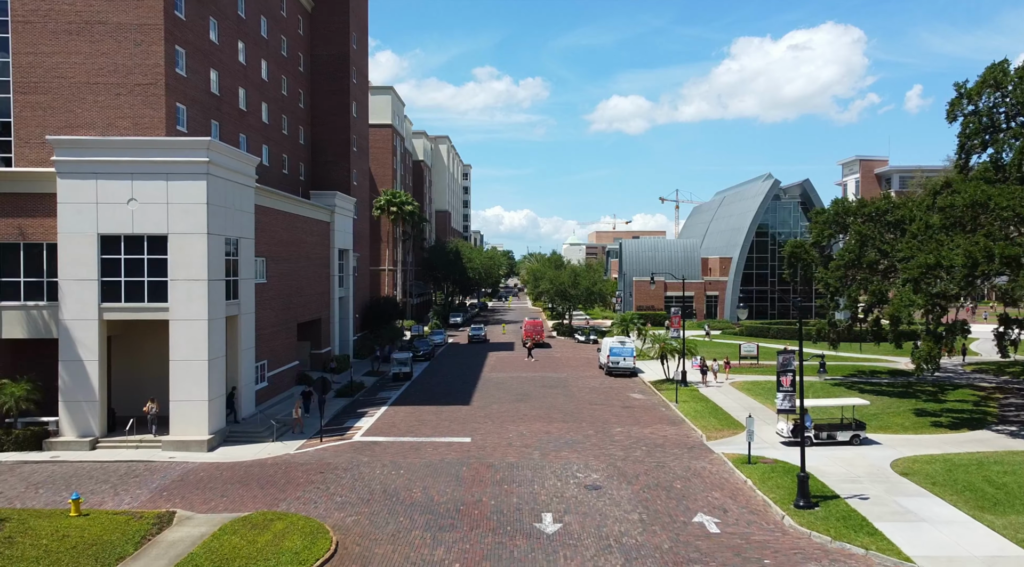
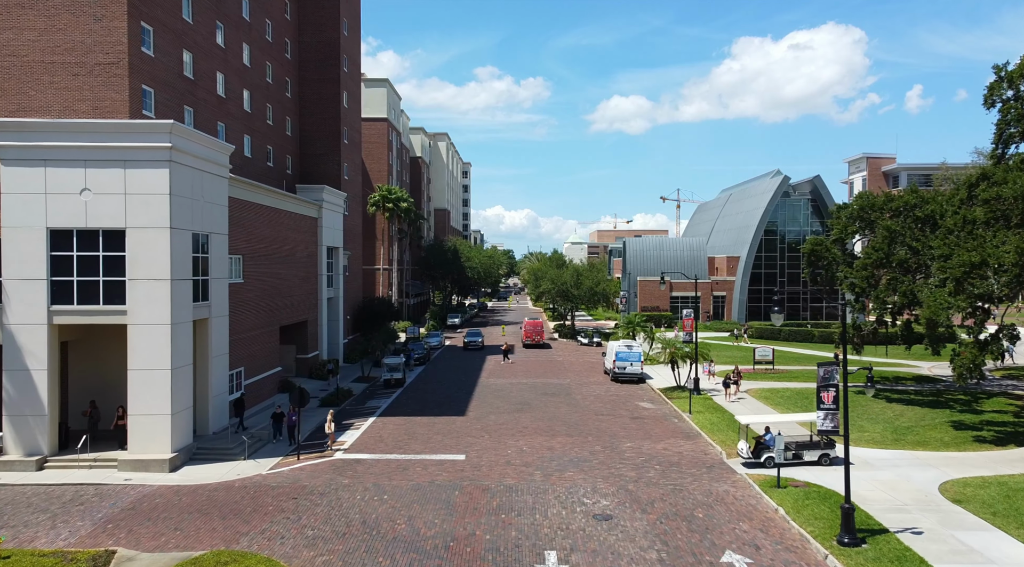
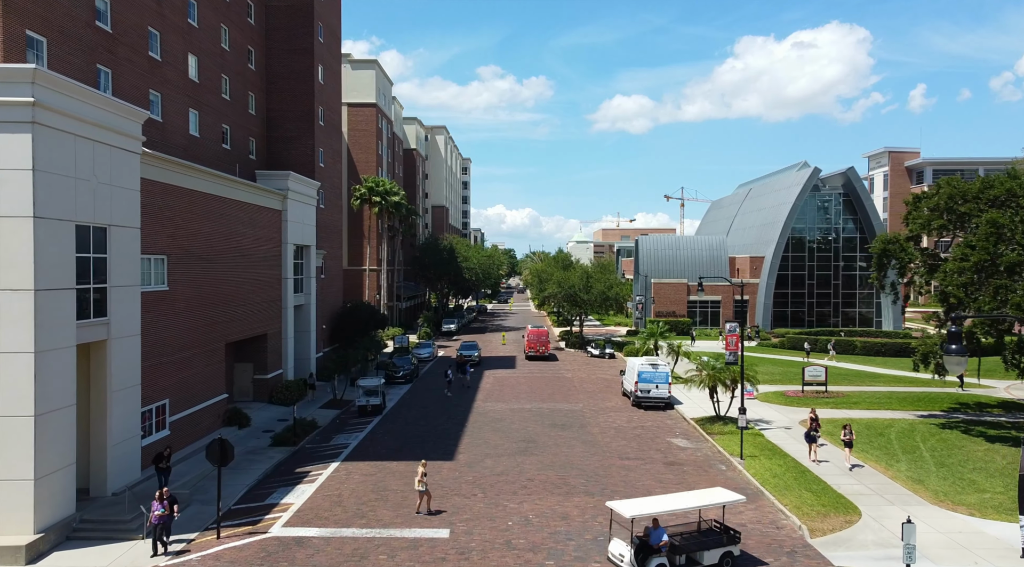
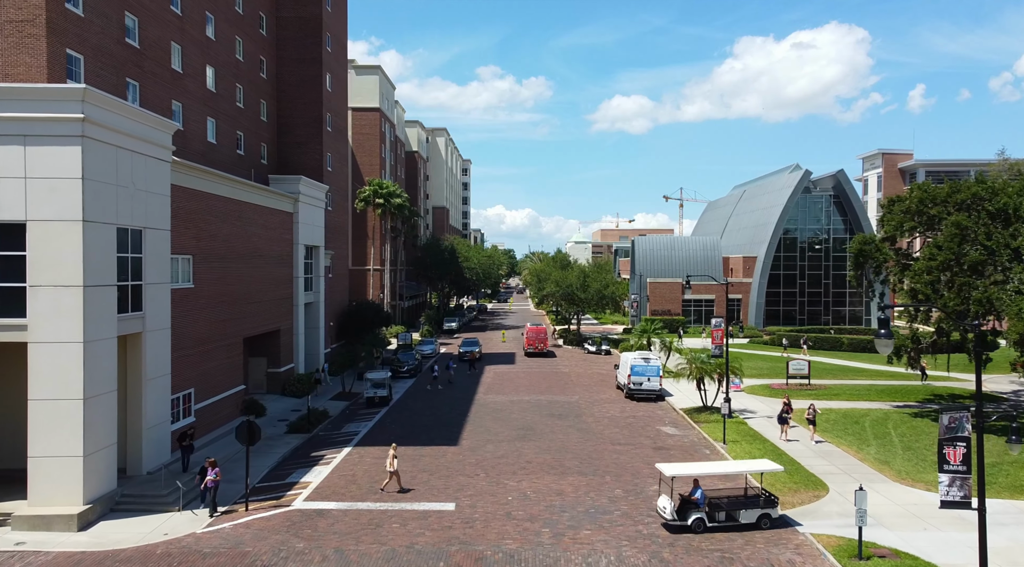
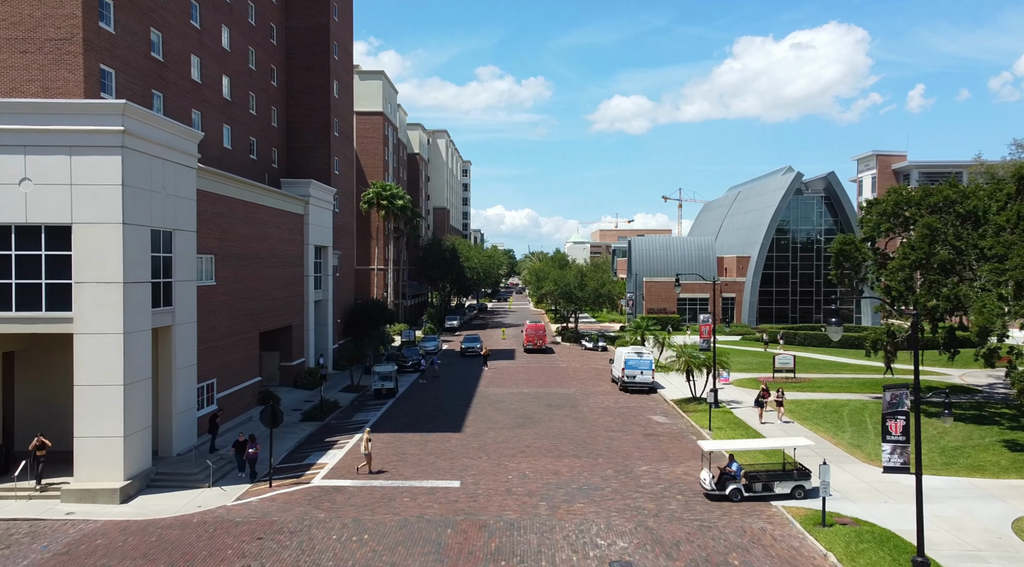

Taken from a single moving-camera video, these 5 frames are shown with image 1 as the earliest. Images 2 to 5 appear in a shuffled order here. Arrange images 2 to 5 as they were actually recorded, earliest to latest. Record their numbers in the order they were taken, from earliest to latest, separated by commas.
2, 5, 4, 3
